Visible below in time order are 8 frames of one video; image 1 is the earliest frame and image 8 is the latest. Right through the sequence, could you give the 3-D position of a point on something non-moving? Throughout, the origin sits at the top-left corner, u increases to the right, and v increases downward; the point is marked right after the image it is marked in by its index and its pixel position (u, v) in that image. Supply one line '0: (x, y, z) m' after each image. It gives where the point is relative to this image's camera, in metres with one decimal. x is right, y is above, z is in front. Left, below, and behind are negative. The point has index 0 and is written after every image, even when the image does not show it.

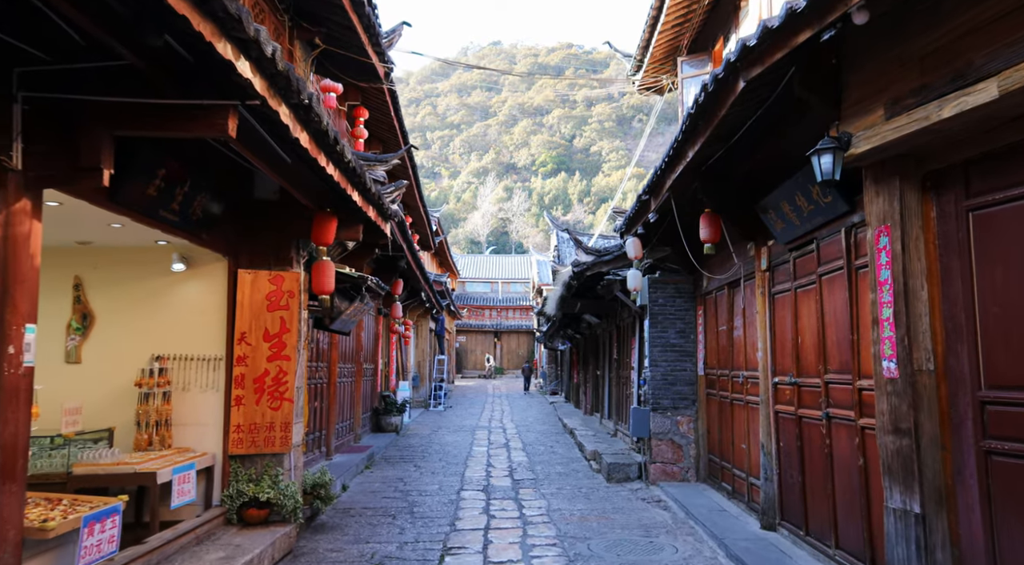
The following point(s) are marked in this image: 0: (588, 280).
0: (+1.2, 0.0, +10.9) m
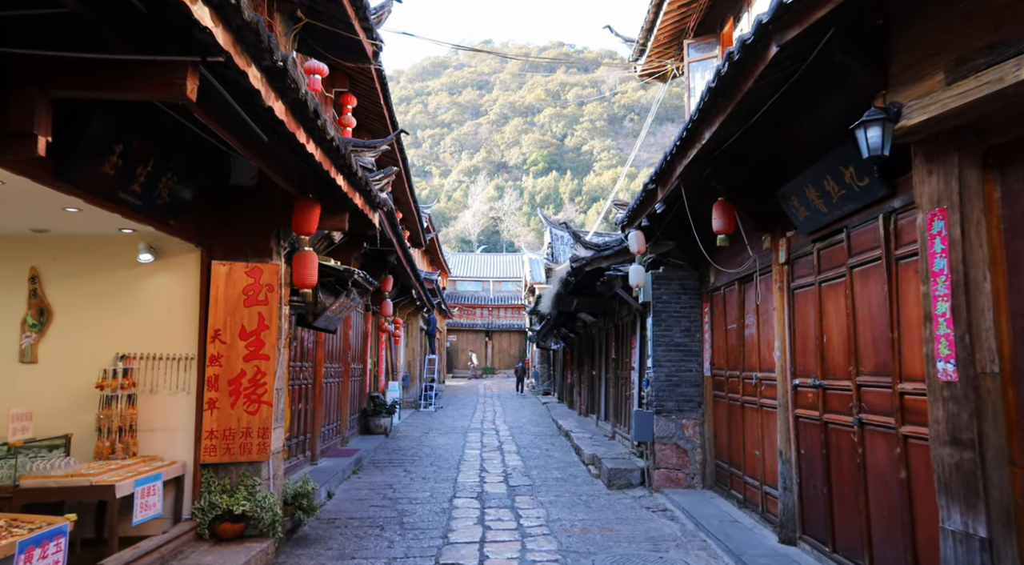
0: (+1.1, +0.1, +10.4) m
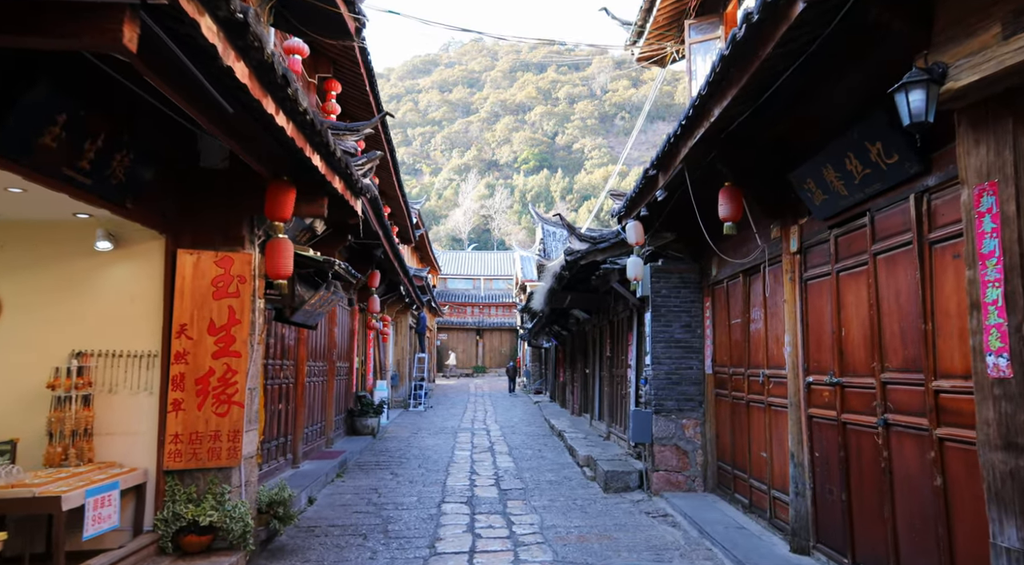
0: (+1.0, +0.2, +10.0) m
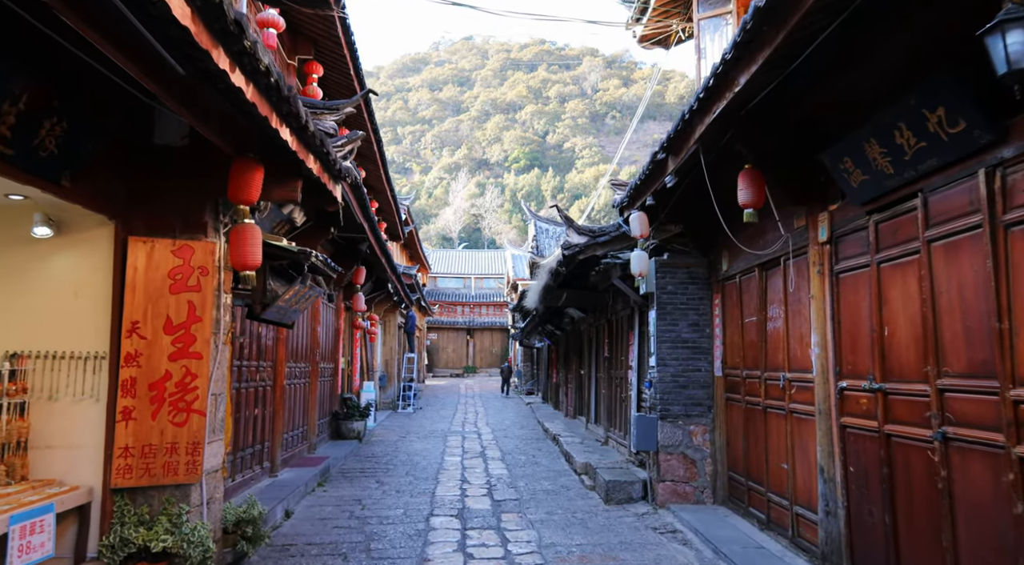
0: (+0.9, +0.2, +9.4) m
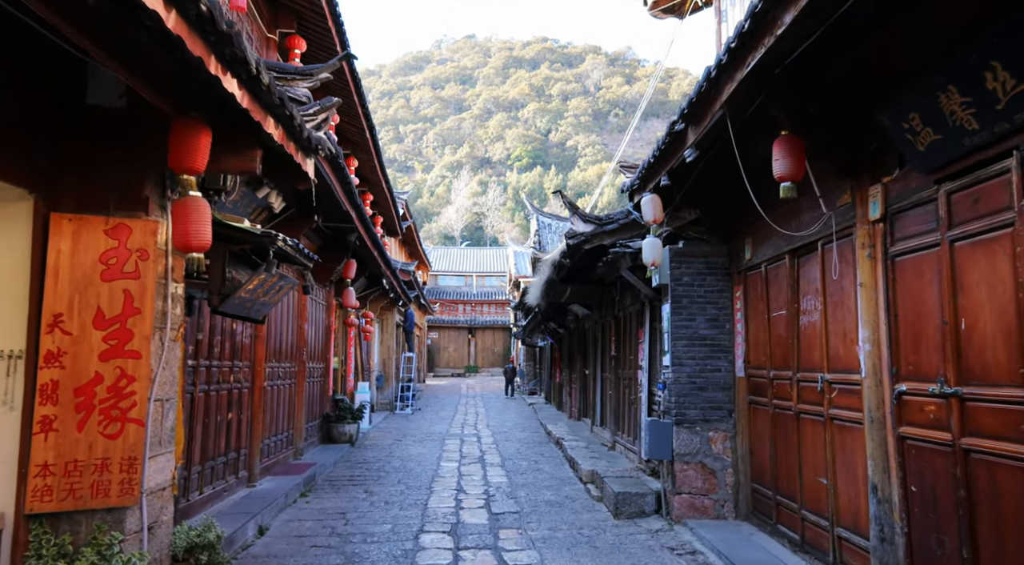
0: (+0.9, +0.3, +8.7) m
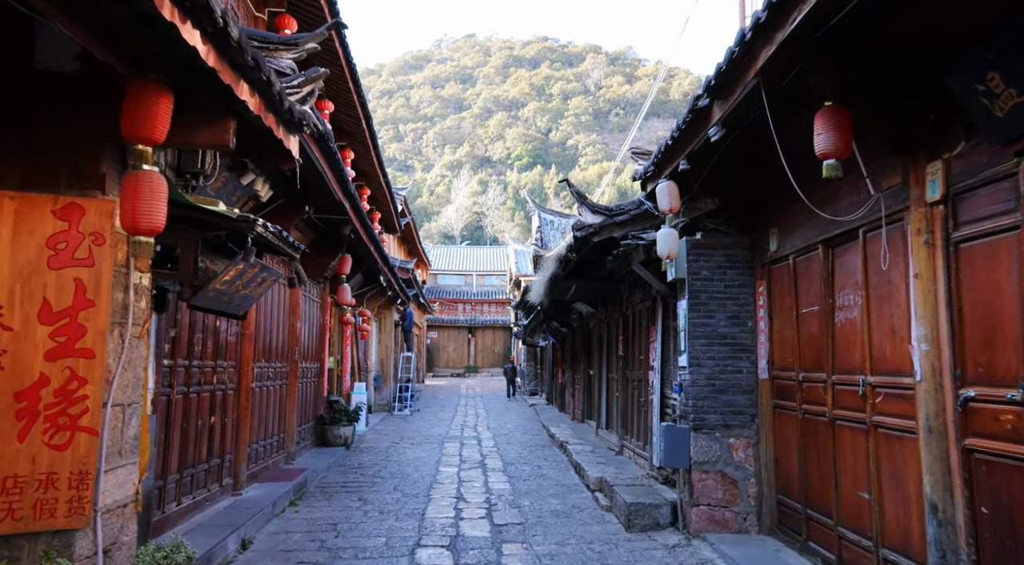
0: (+0.9, +0.3, +8.2) m
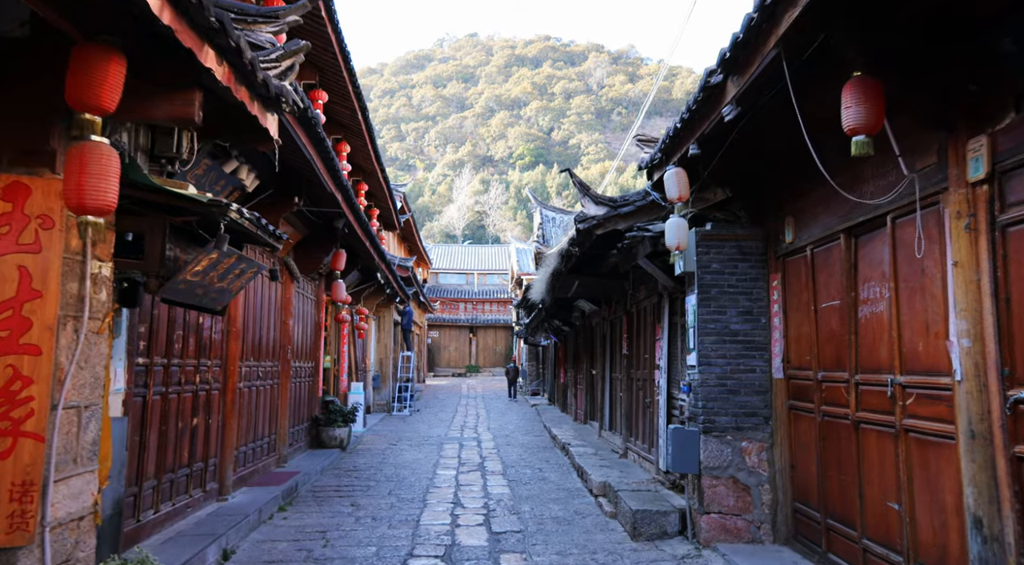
0: (+0.9, +0.4, +7.8) m
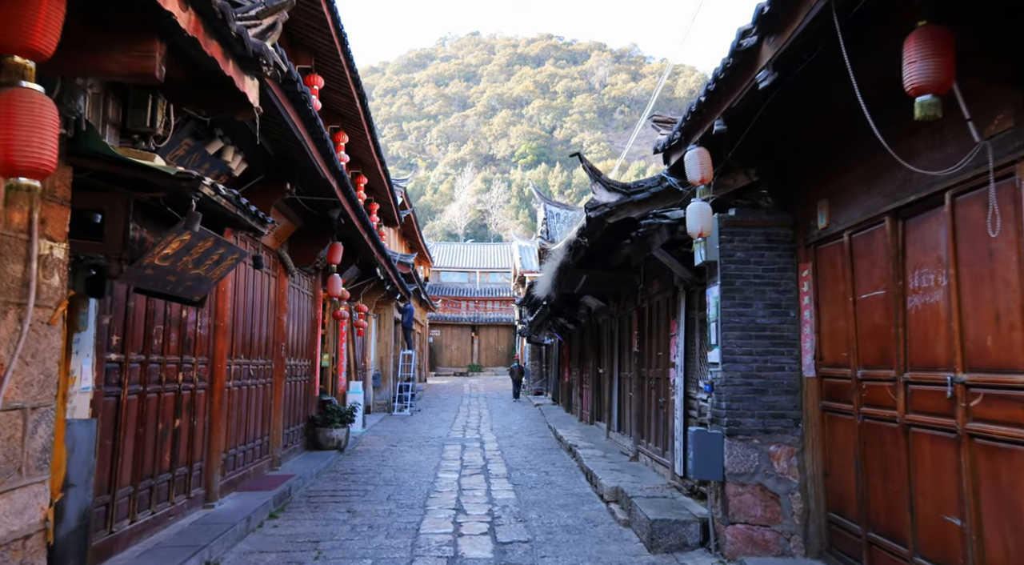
0: (+1.0, +0.5, +7.4) m
